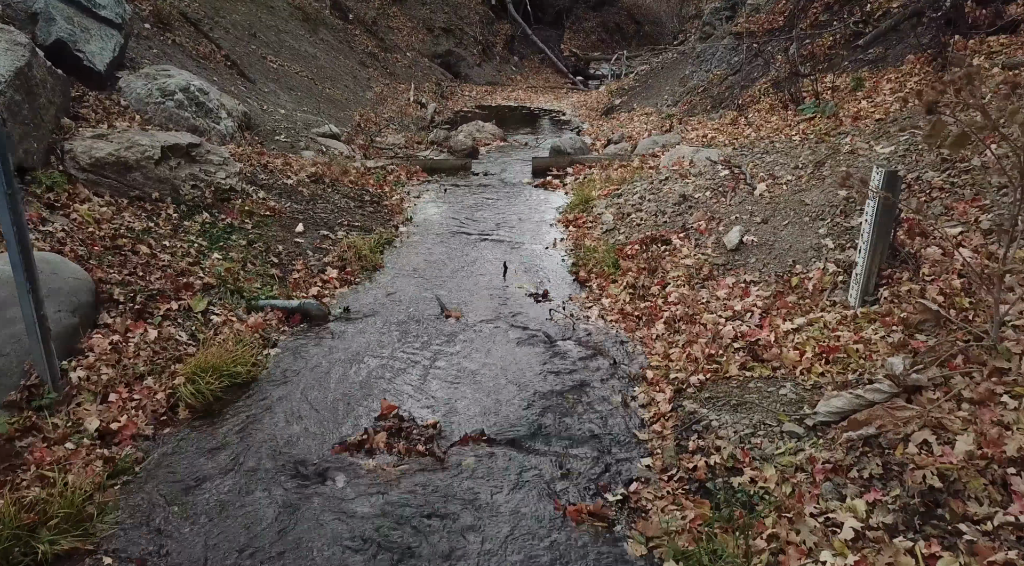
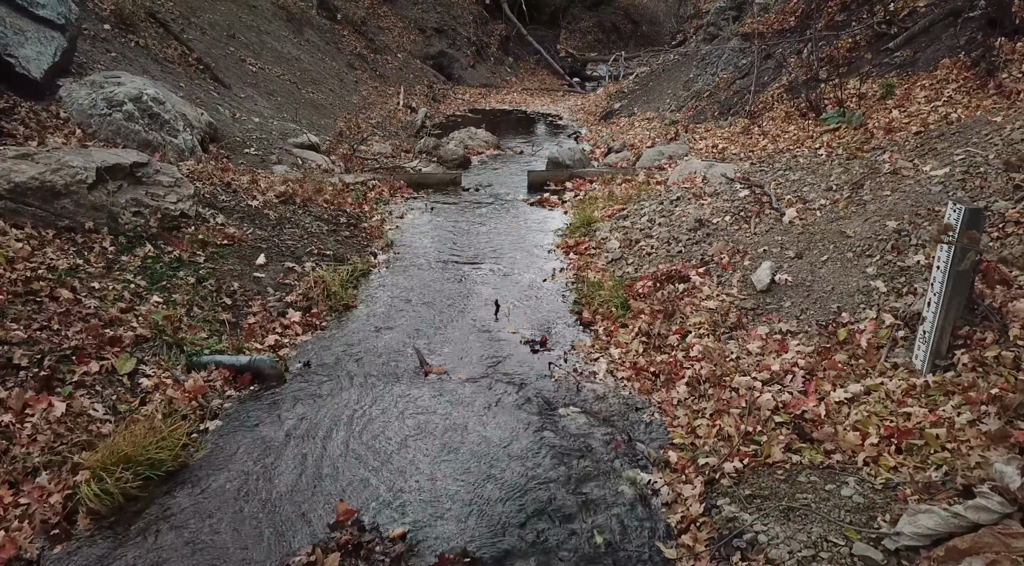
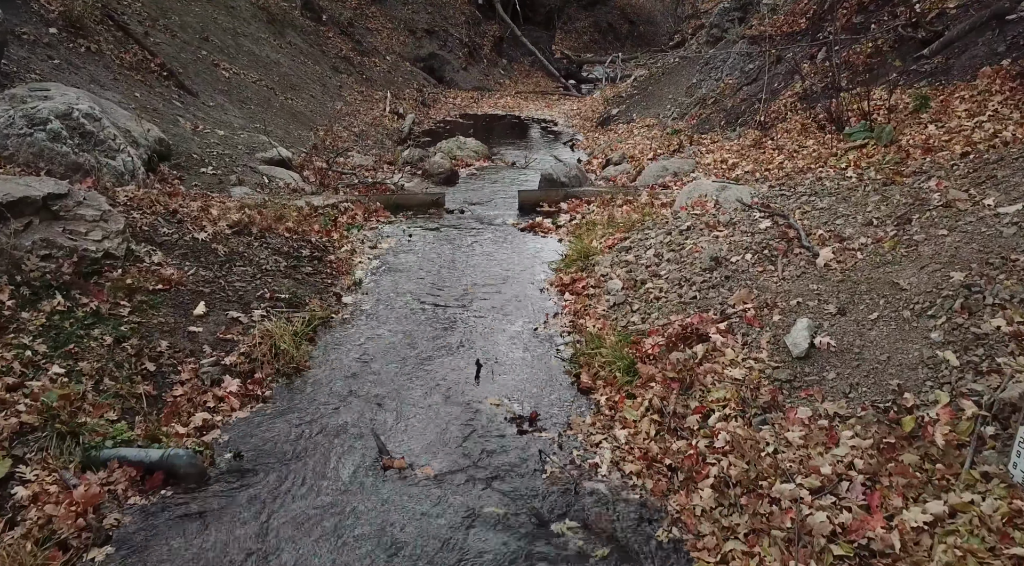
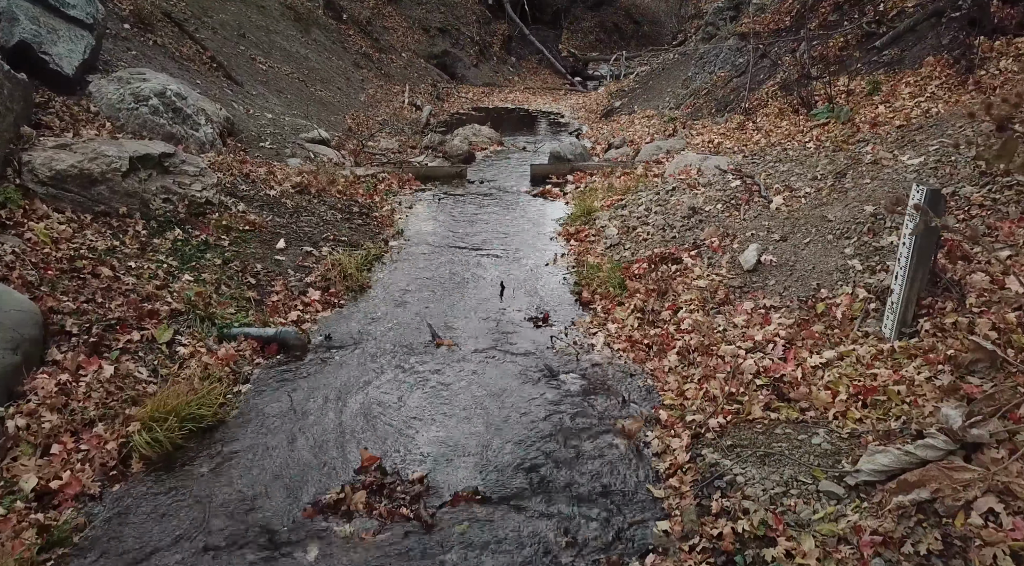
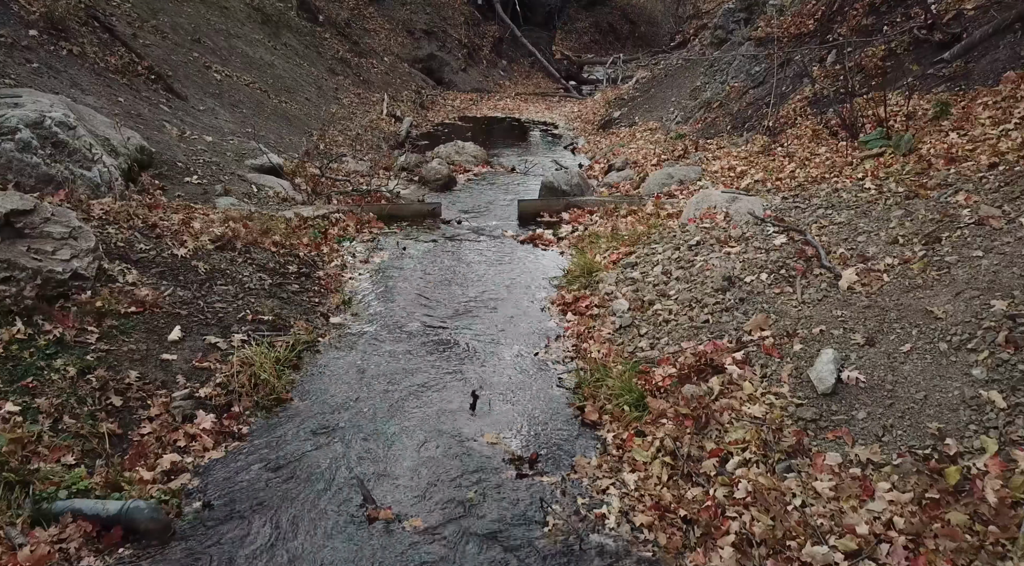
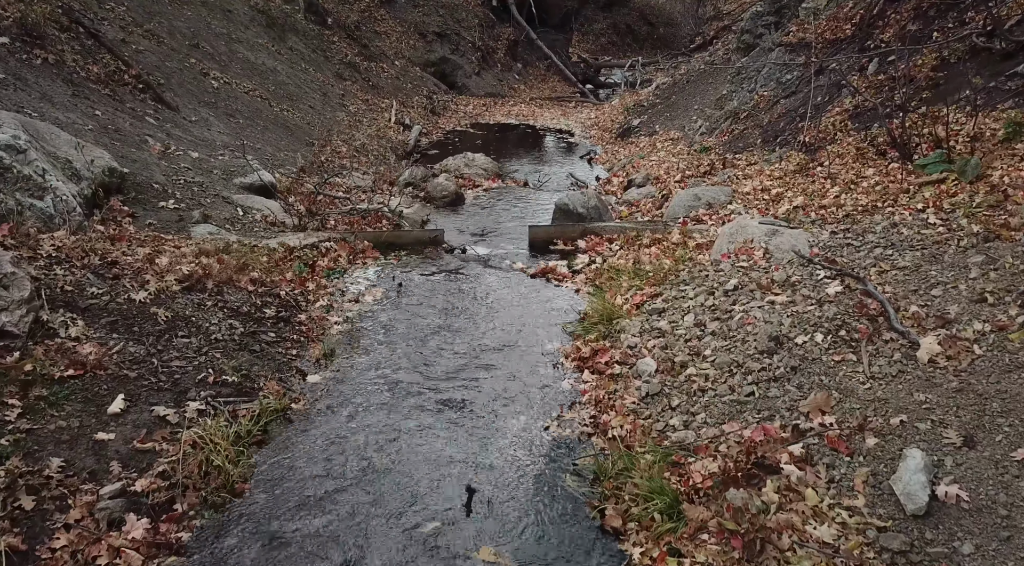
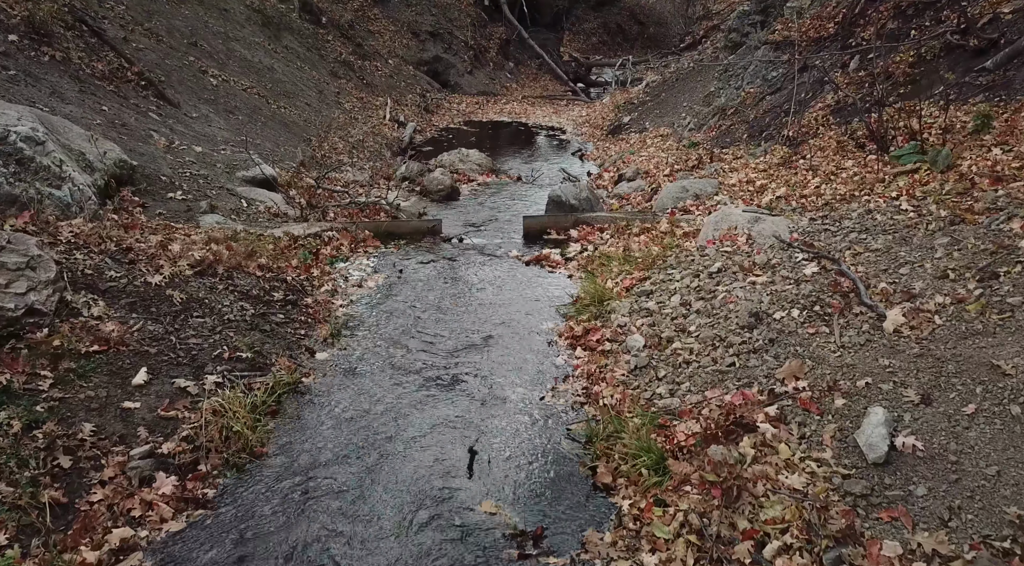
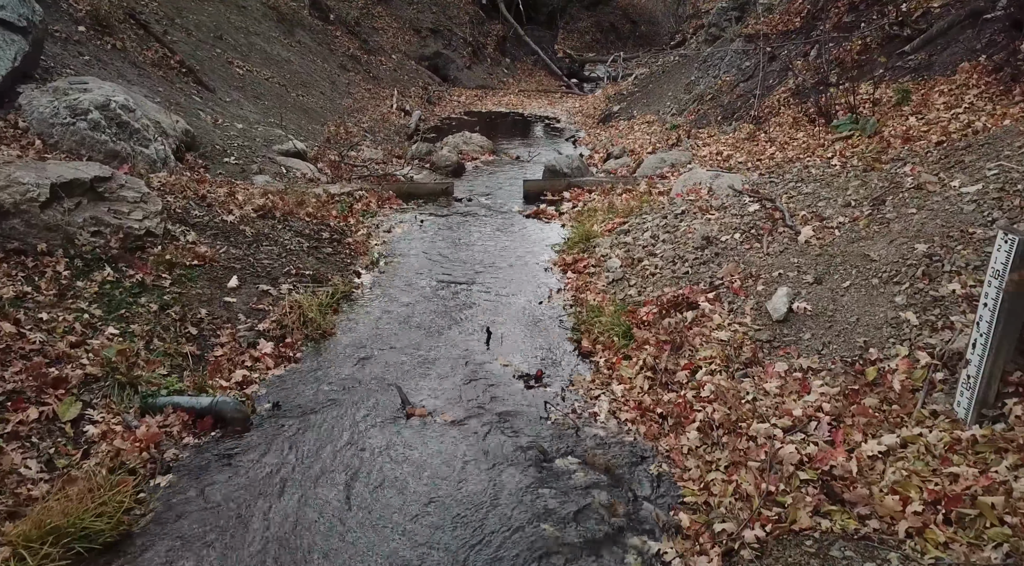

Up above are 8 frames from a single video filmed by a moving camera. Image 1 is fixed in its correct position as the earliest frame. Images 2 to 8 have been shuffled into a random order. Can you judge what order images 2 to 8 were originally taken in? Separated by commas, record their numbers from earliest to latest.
4, 2, 8, 3, 5, 7, 6
